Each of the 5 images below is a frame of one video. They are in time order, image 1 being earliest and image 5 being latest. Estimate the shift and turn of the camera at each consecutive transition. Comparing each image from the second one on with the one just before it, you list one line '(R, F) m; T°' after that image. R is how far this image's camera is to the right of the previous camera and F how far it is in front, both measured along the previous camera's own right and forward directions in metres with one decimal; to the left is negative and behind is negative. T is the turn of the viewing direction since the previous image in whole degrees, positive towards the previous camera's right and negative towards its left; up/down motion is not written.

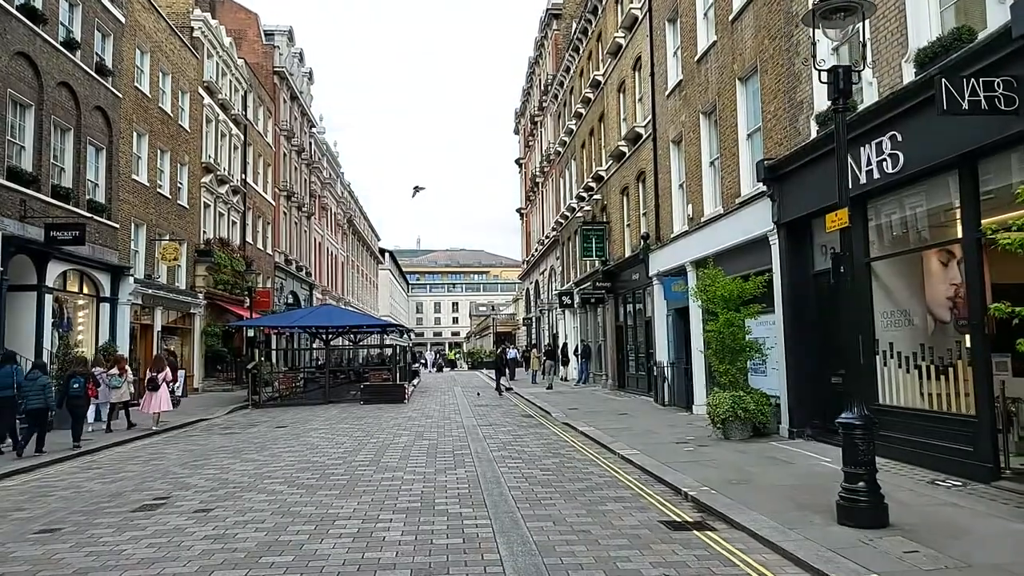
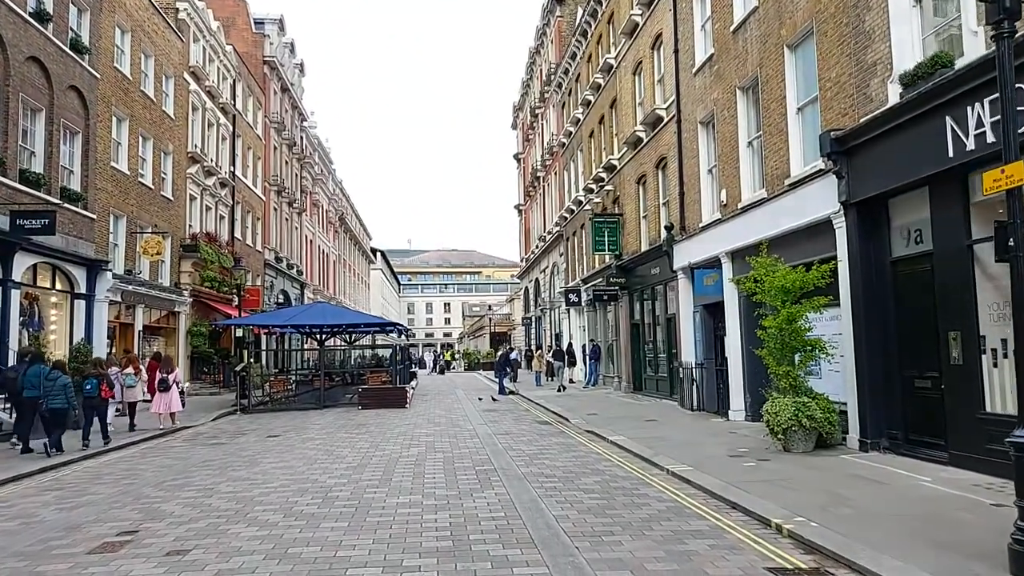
(-0.6, +1.7) m; +1°
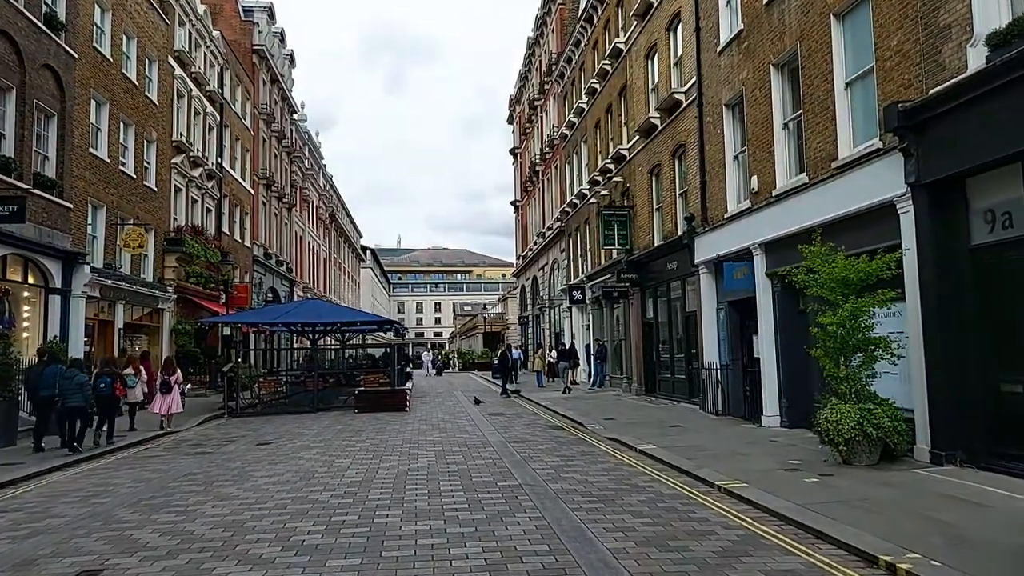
(-0.5, +1.4) m; +1°
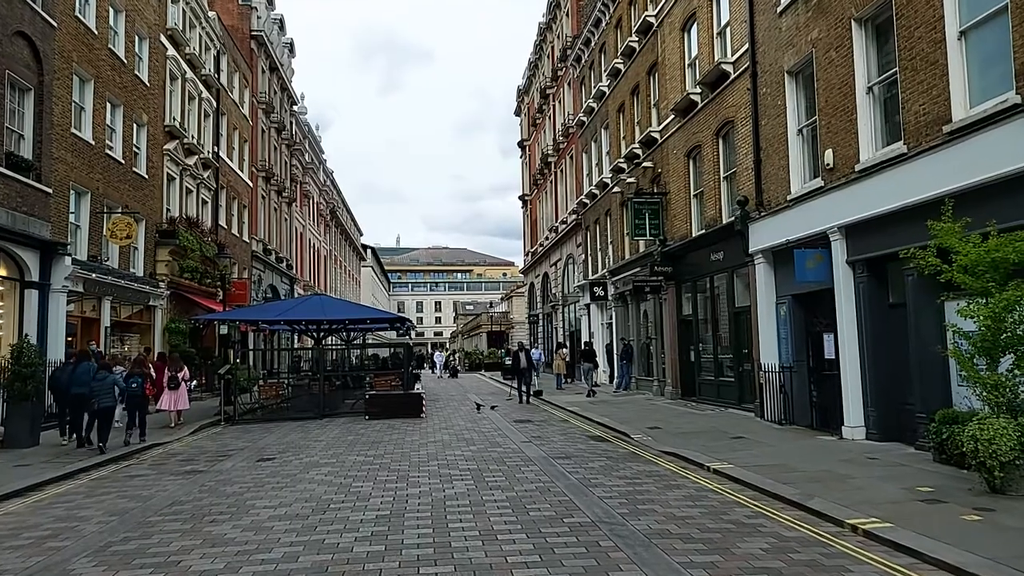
(-0.7, +2.1) m; 0°
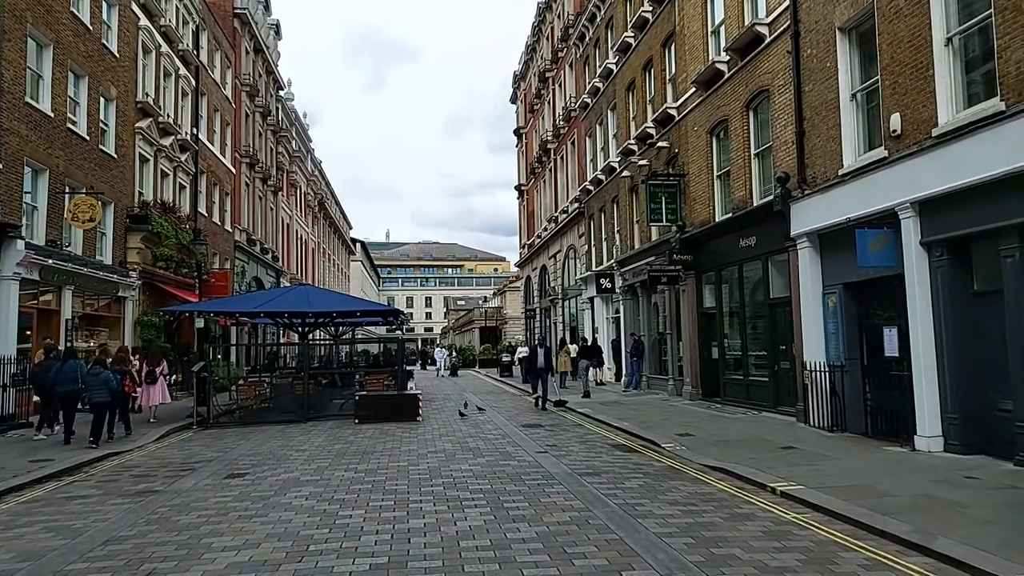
(-0.4, +2.0) m; +1°
